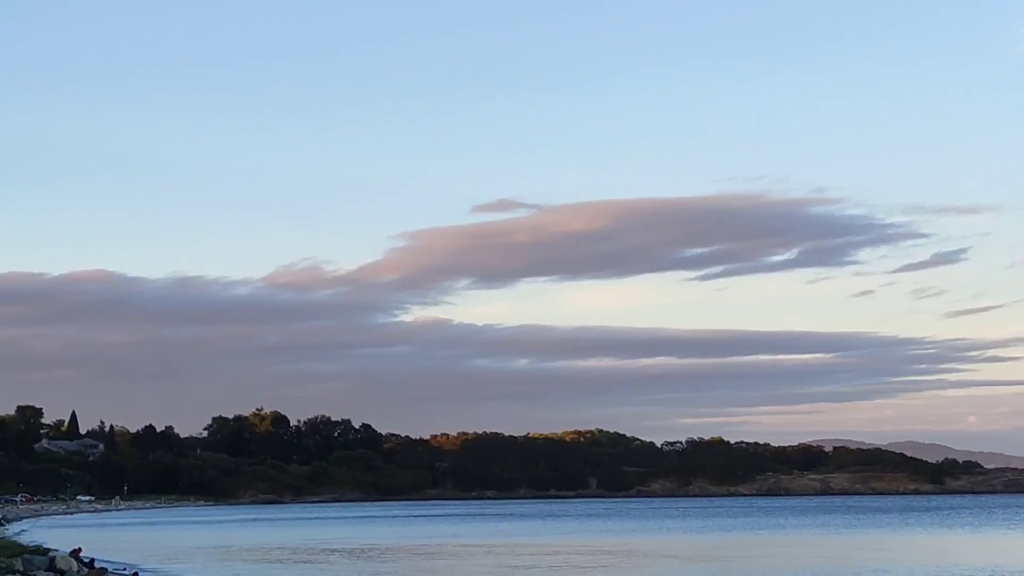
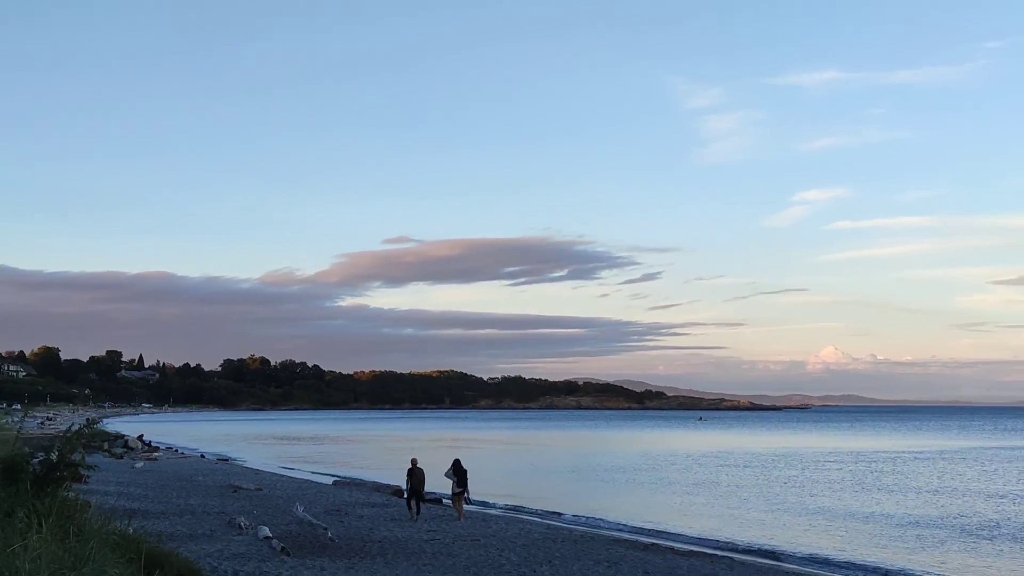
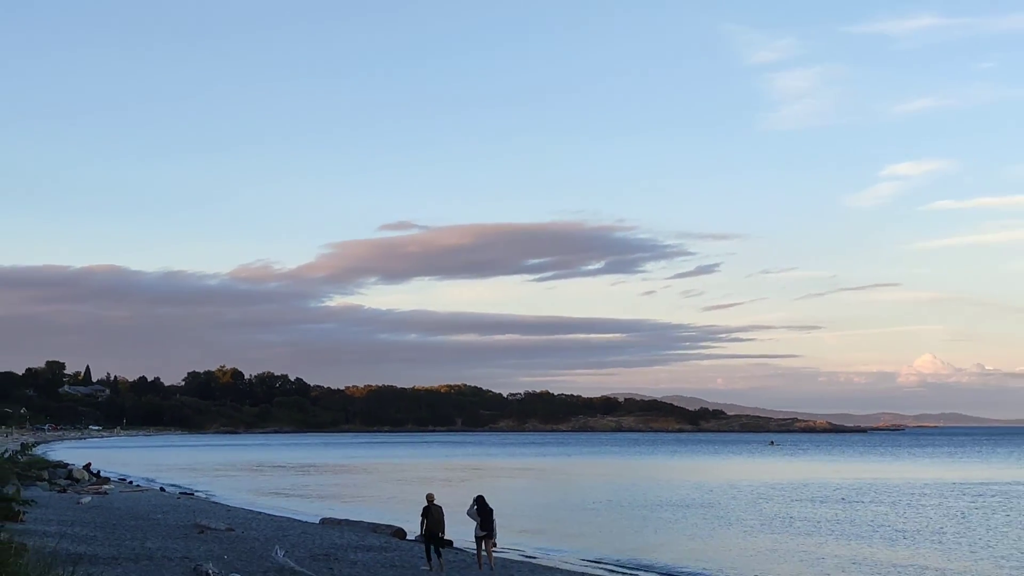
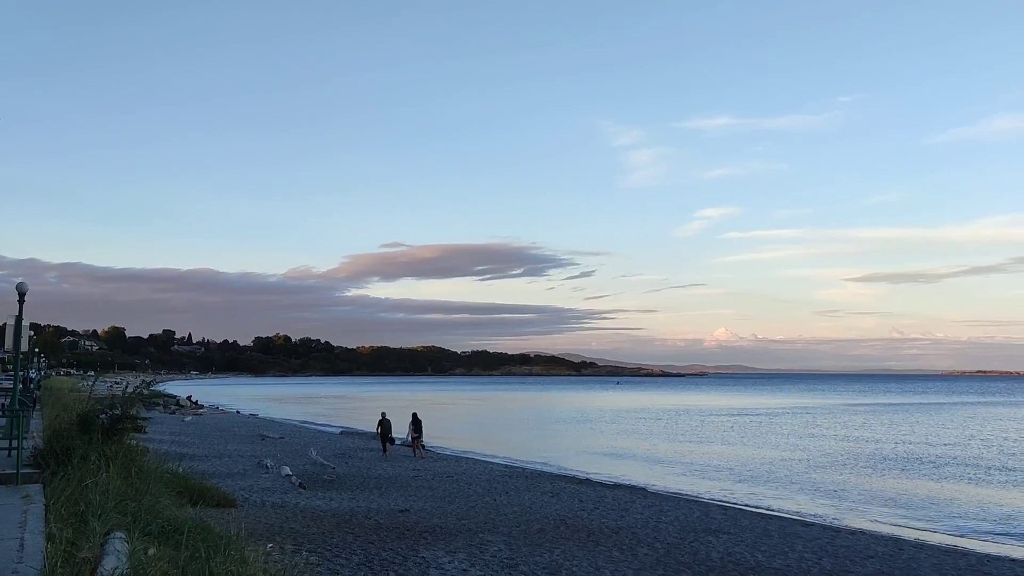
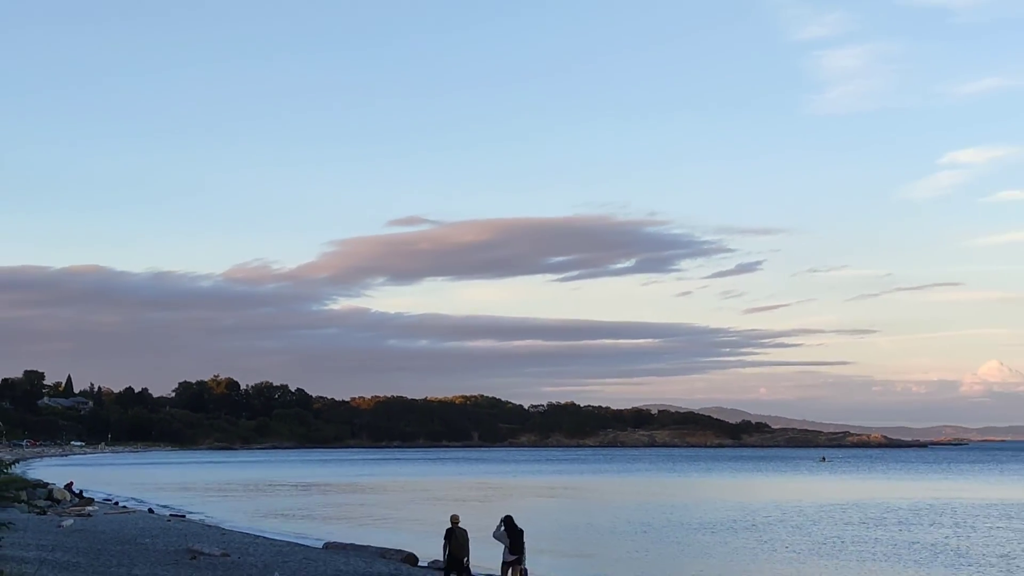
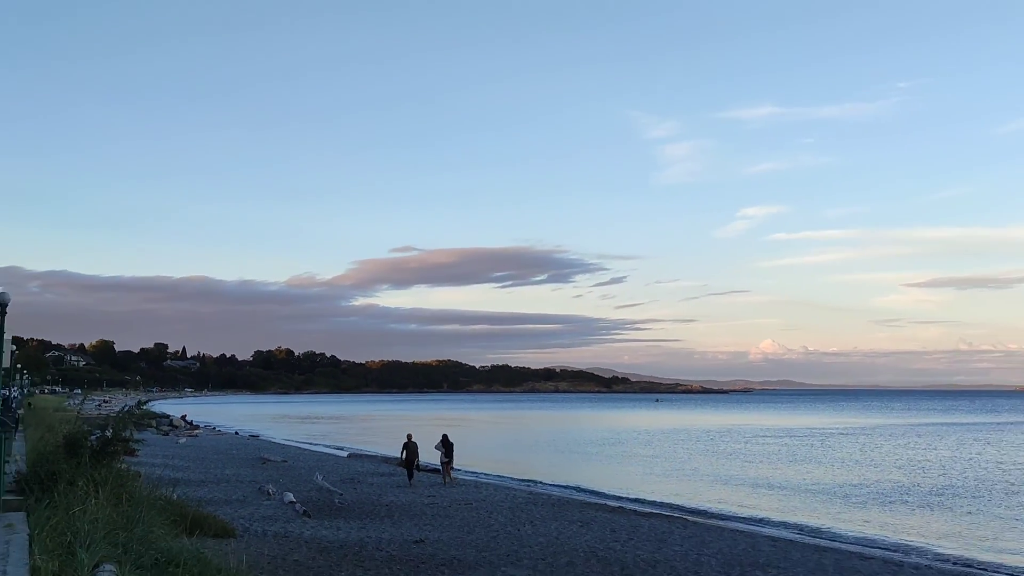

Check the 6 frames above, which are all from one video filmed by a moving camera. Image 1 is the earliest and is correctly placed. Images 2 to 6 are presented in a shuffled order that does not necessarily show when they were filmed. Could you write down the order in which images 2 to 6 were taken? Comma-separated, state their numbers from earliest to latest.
5, 3, 2, 6, 4
